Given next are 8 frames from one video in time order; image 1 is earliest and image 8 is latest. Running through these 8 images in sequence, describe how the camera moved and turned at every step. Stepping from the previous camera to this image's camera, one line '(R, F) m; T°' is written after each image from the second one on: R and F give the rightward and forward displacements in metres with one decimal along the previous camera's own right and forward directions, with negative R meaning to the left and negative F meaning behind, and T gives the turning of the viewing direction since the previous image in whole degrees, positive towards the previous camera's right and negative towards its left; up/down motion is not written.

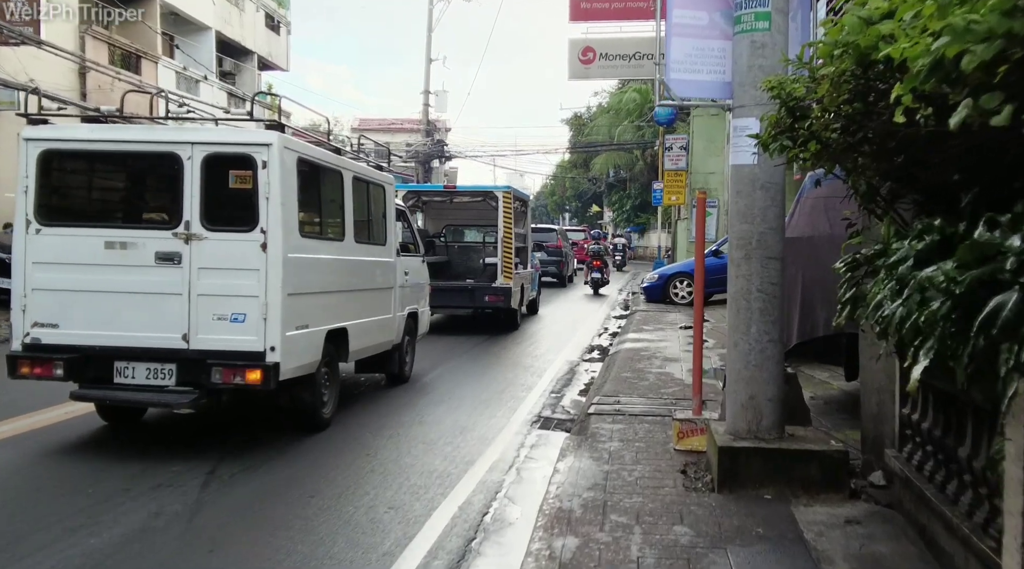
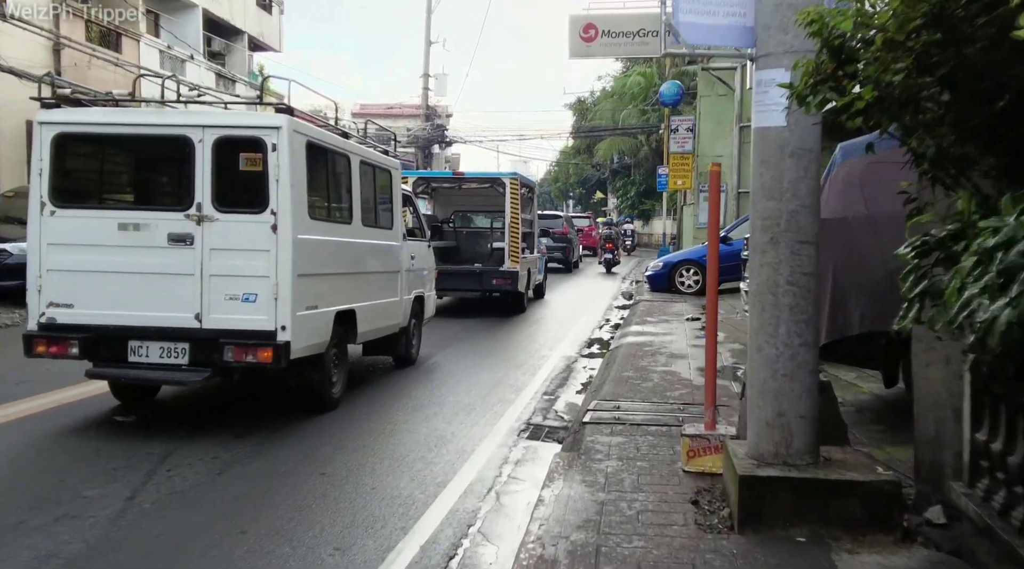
(+0.1, +0.8) m; 0°
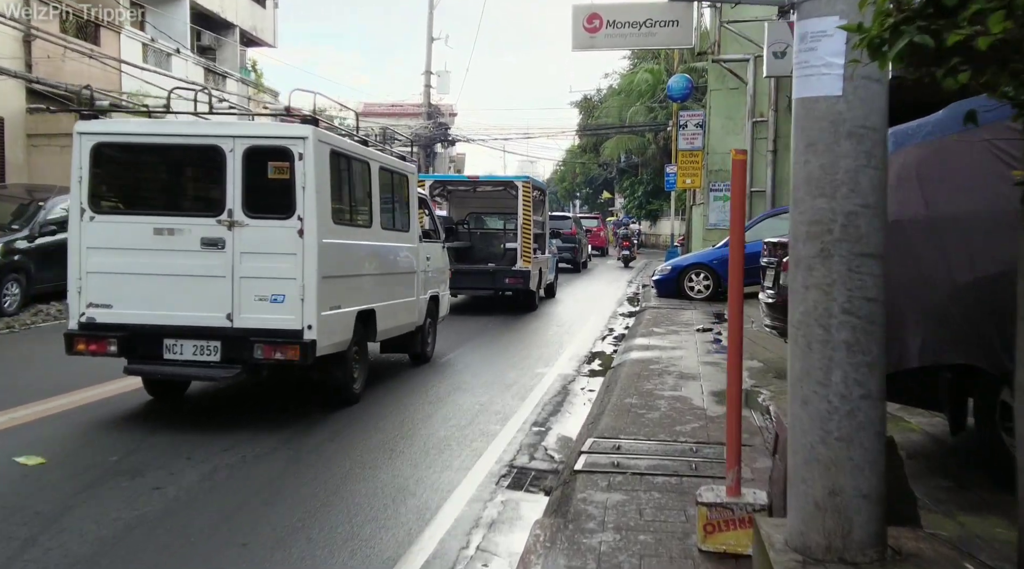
(+0.2, +1.0) m; -1°
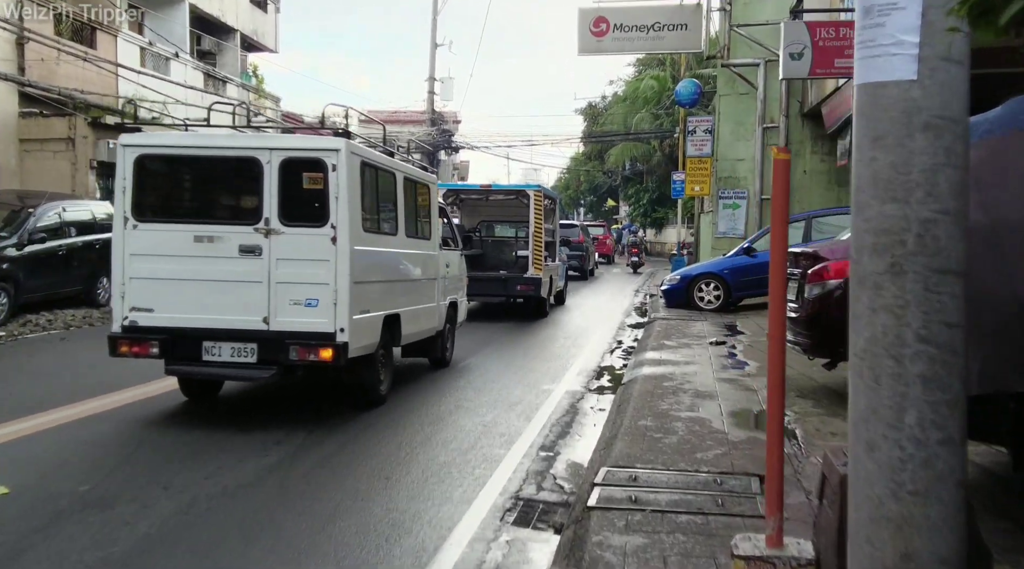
(0.0, +0.4) m; 0°
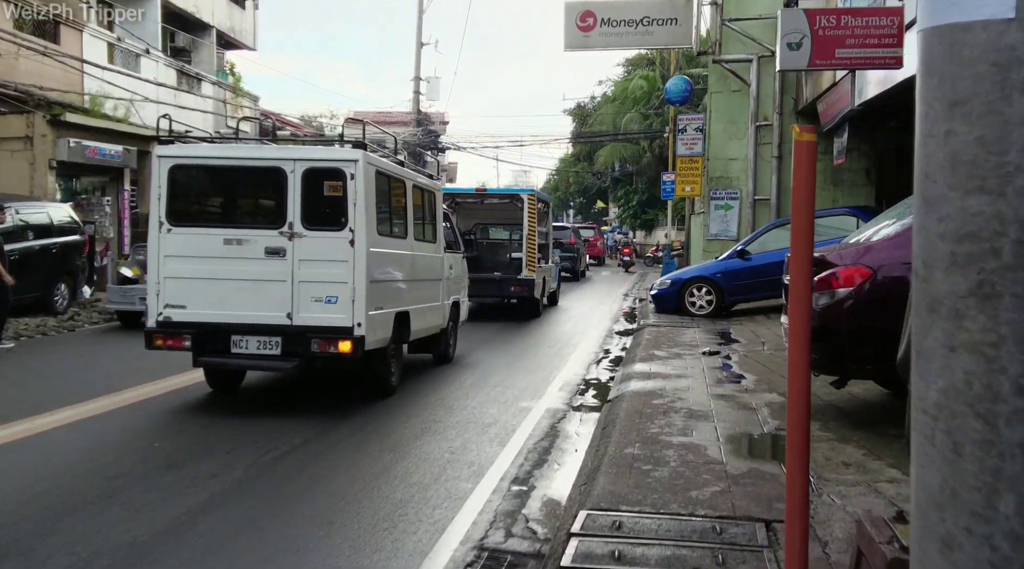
(+0.1, +0.7) m; +1°
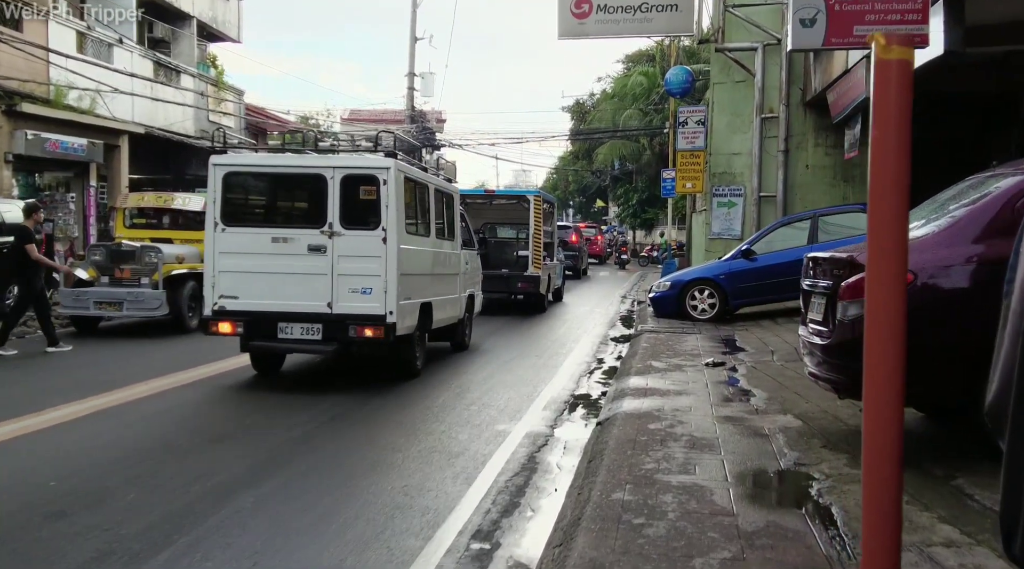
(+0.2, +0.9) m; 0°
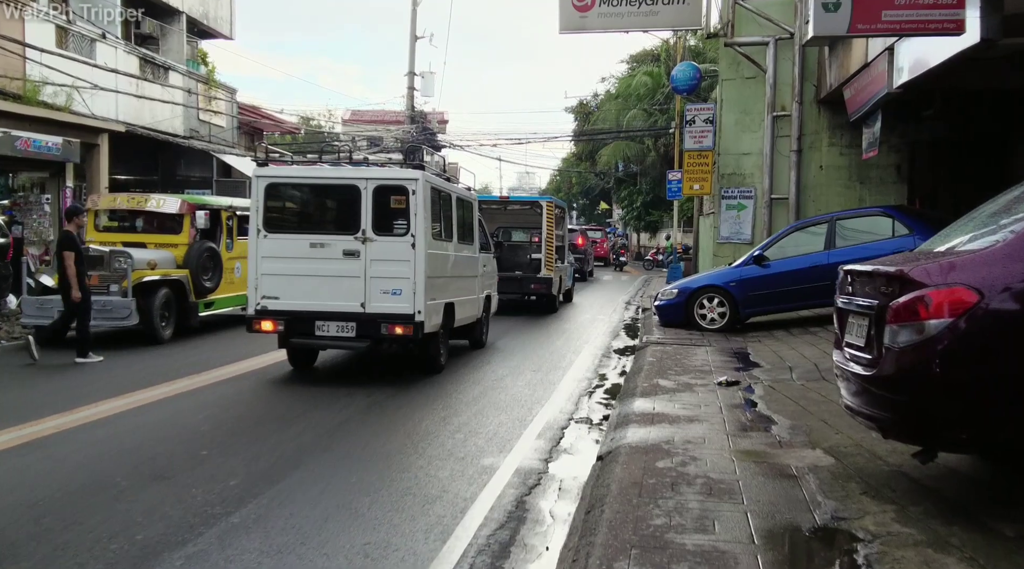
(+0.1, +0.8) m; 0°
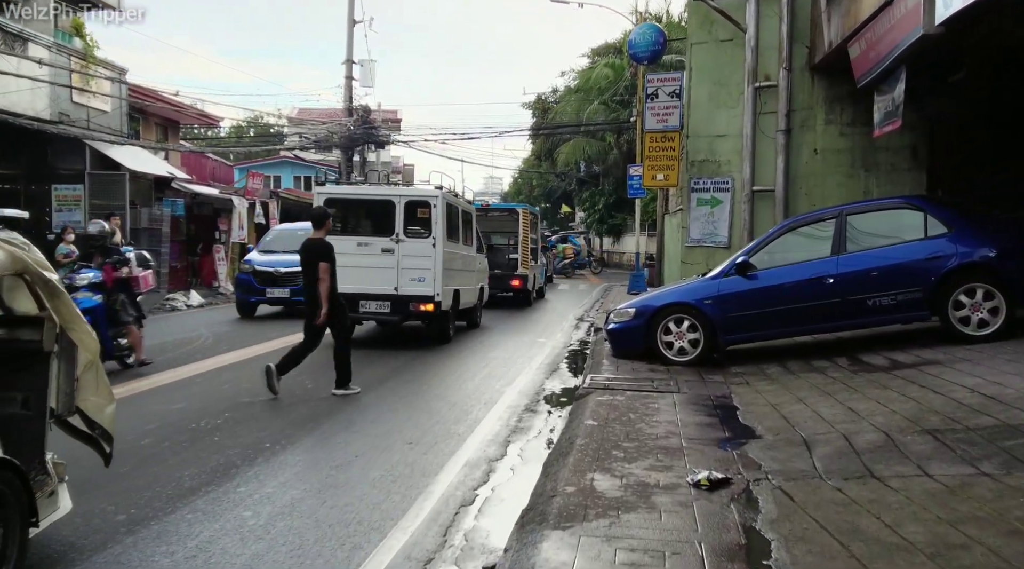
(+0.8, +3.2) m; +2°
